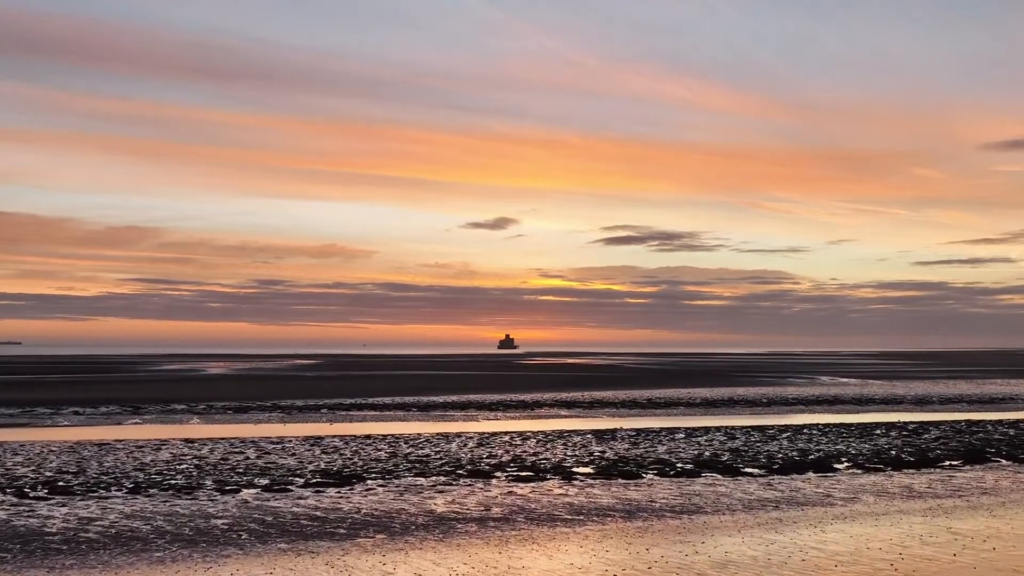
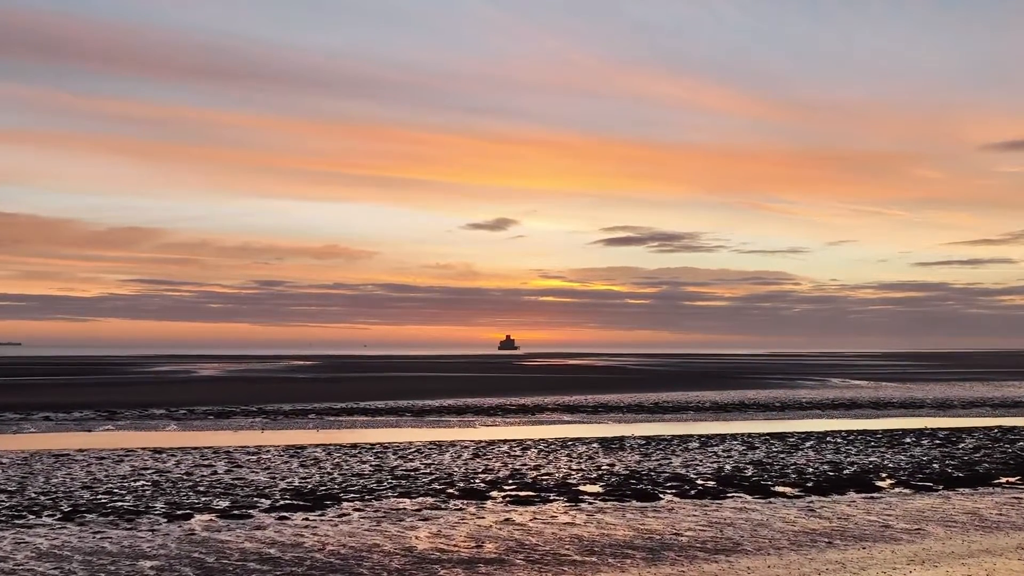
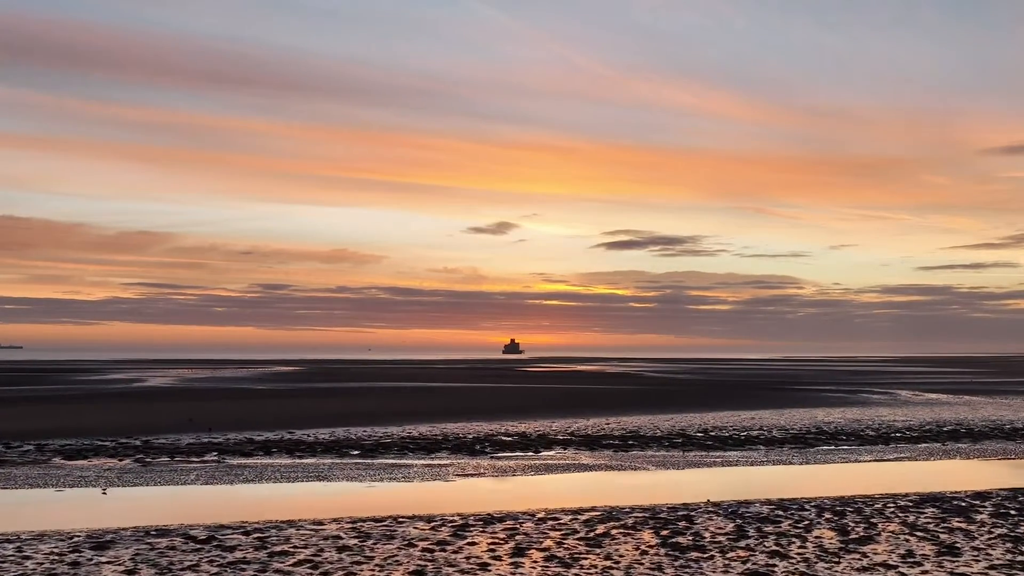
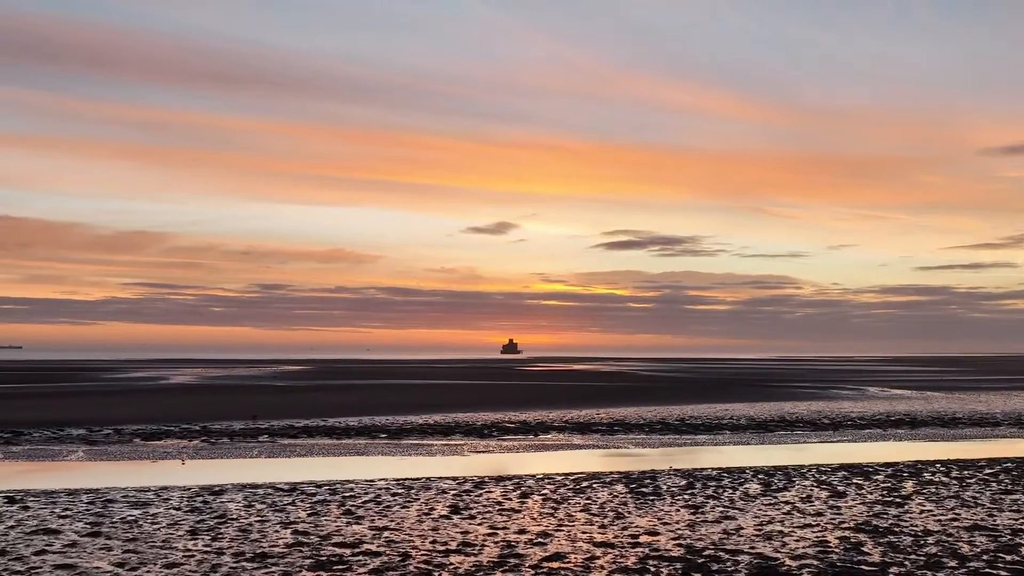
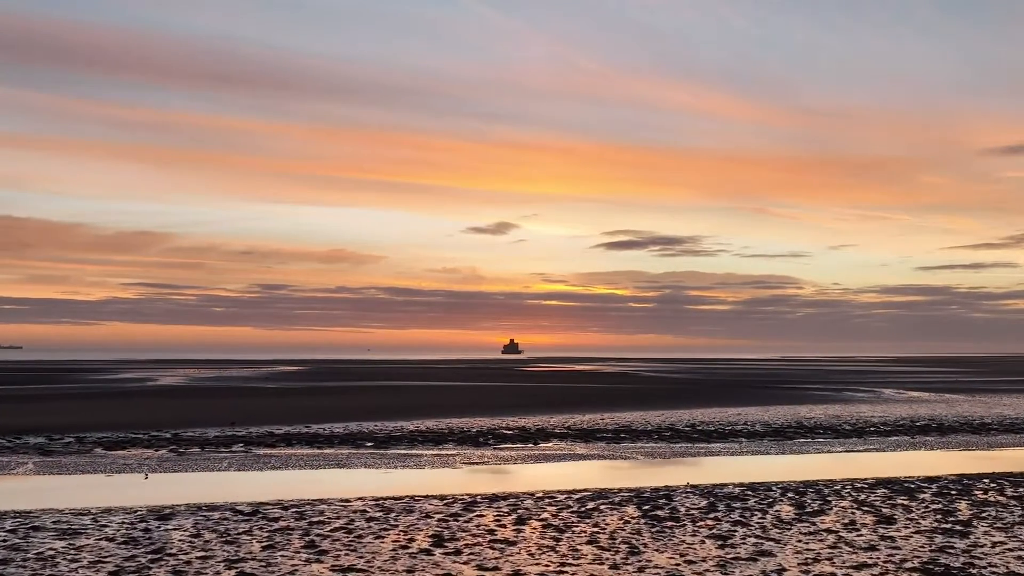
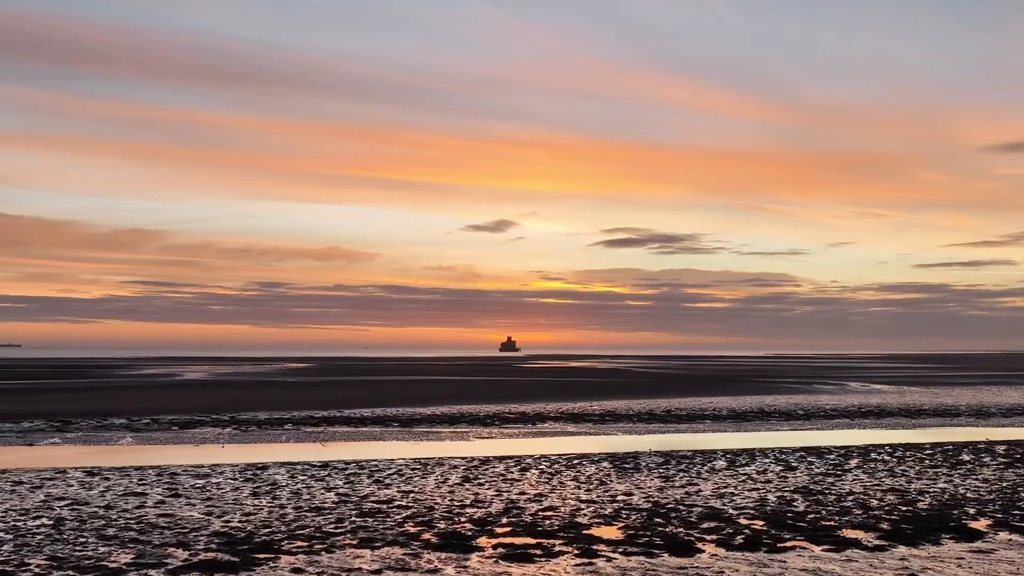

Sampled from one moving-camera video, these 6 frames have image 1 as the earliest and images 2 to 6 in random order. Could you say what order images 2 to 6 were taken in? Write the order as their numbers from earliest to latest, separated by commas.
2, 6, 4, 5, 3
